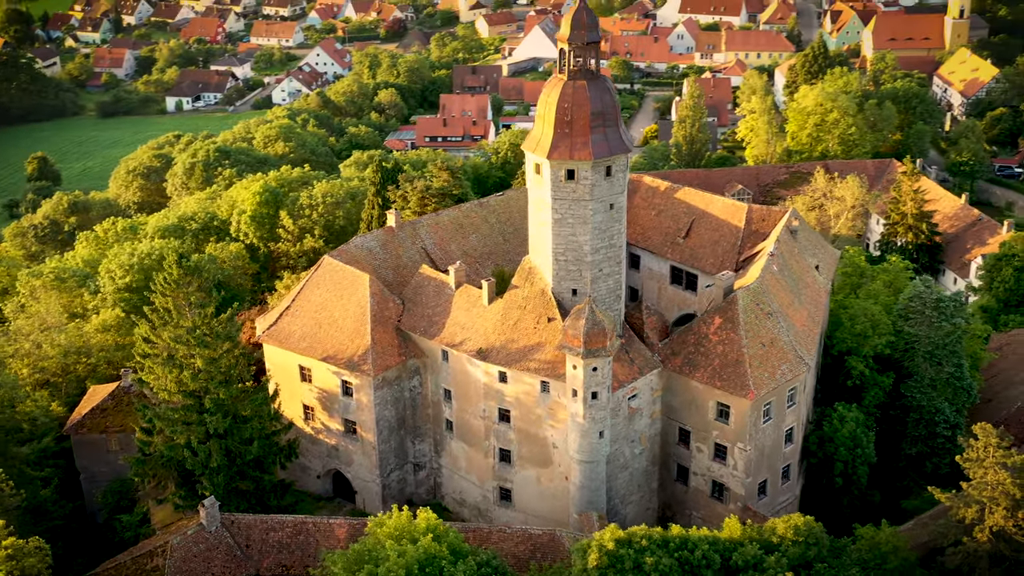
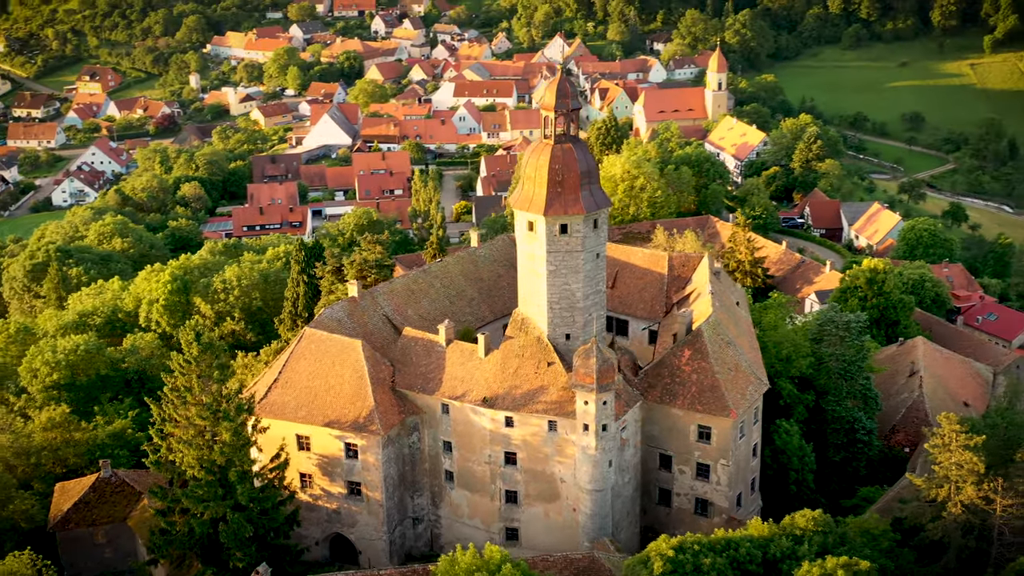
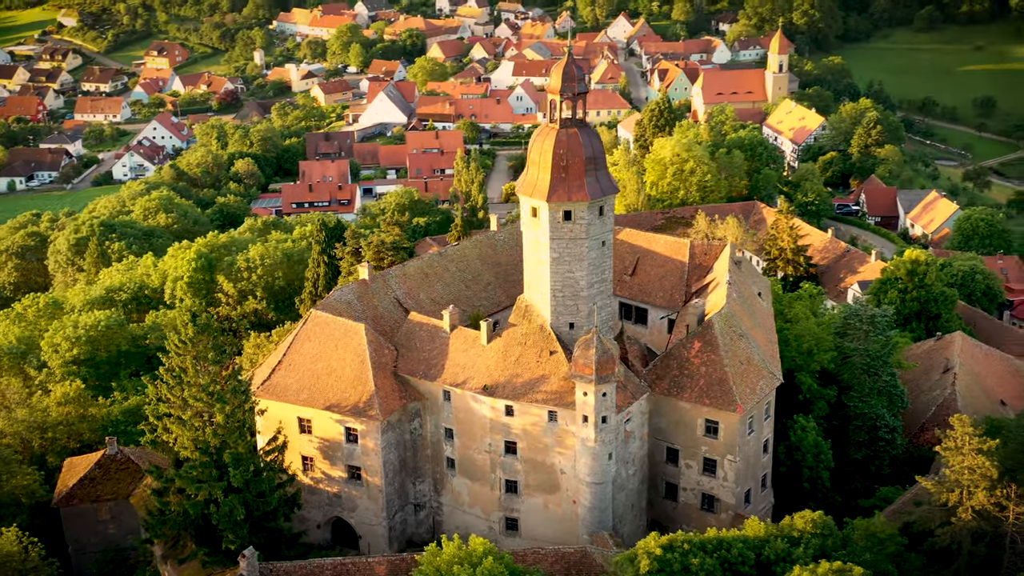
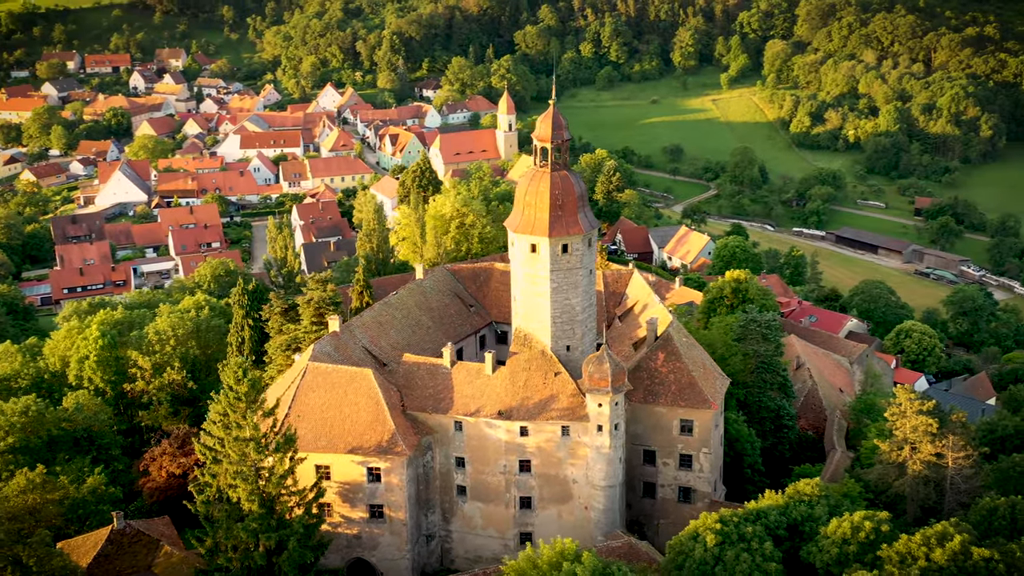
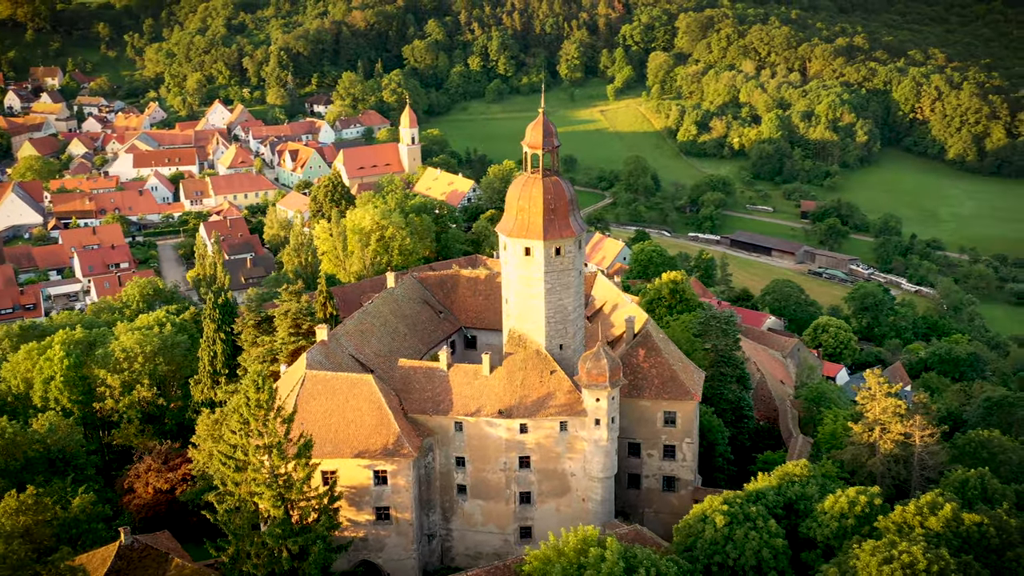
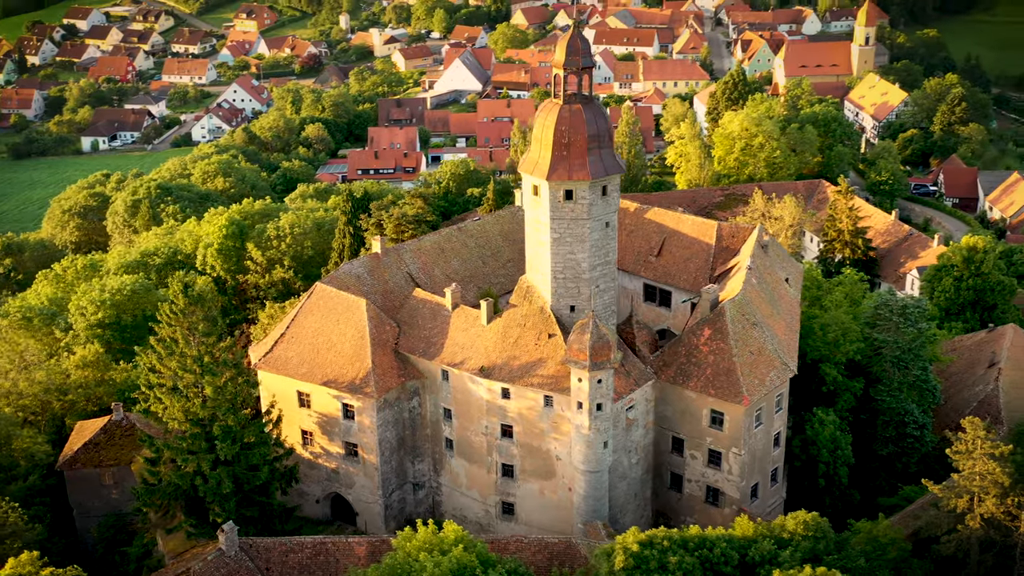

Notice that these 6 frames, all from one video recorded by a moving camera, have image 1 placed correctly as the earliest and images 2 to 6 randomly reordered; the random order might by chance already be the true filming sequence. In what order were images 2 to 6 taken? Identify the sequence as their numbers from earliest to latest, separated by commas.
6, 3, 2, 4, 5
